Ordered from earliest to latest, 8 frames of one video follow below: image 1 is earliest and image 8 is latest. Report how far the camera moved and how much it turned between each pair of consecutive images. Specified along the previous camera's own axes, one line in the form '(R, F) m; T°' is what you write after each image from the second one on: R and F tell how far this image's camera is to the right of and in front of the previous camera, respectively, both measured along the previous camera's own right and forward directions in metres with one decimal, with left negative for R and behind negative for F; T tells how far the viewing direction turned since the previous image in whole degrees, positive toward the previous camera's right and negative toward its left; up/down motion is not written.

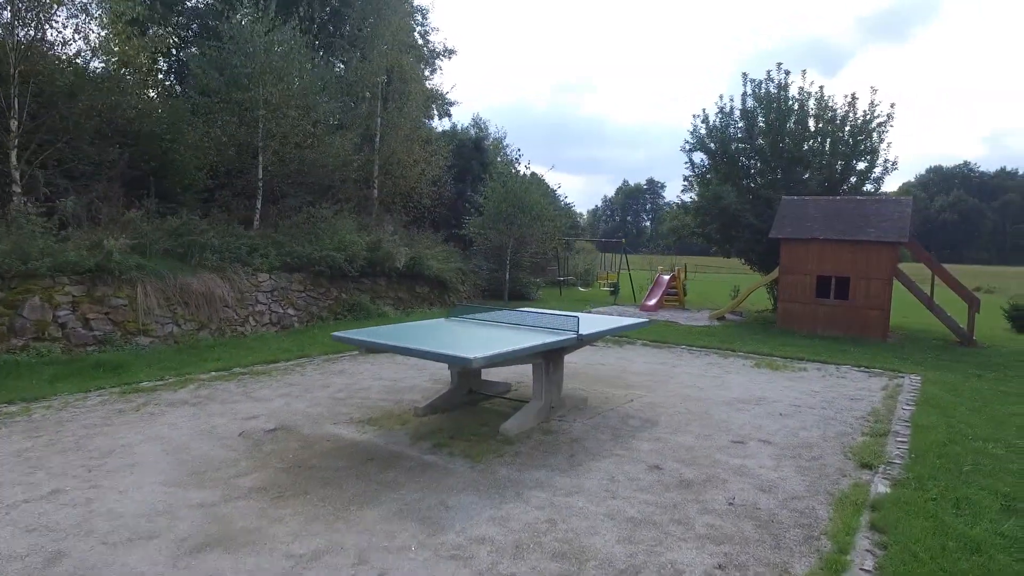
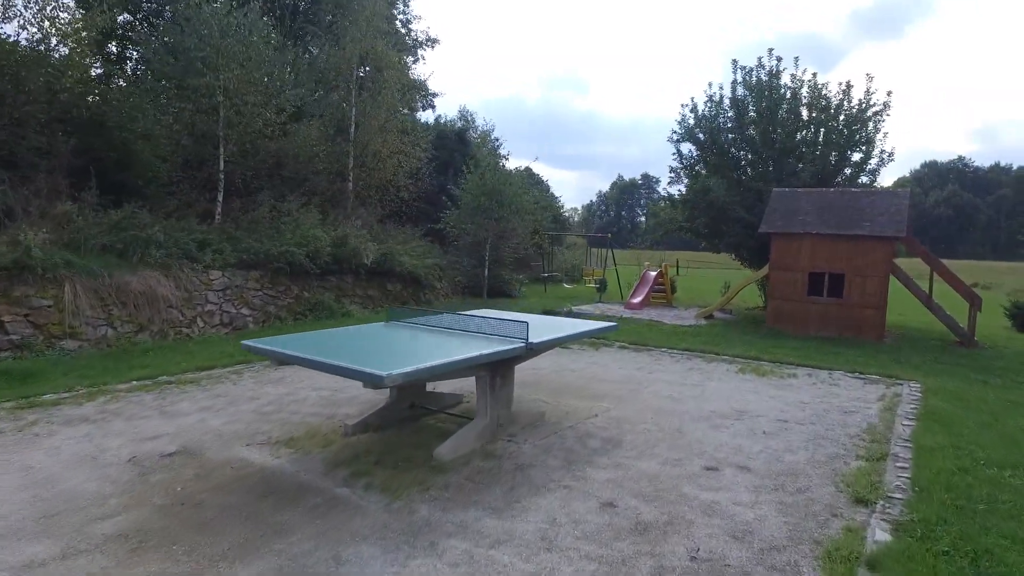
(+0.3, +0.7) m; 0°
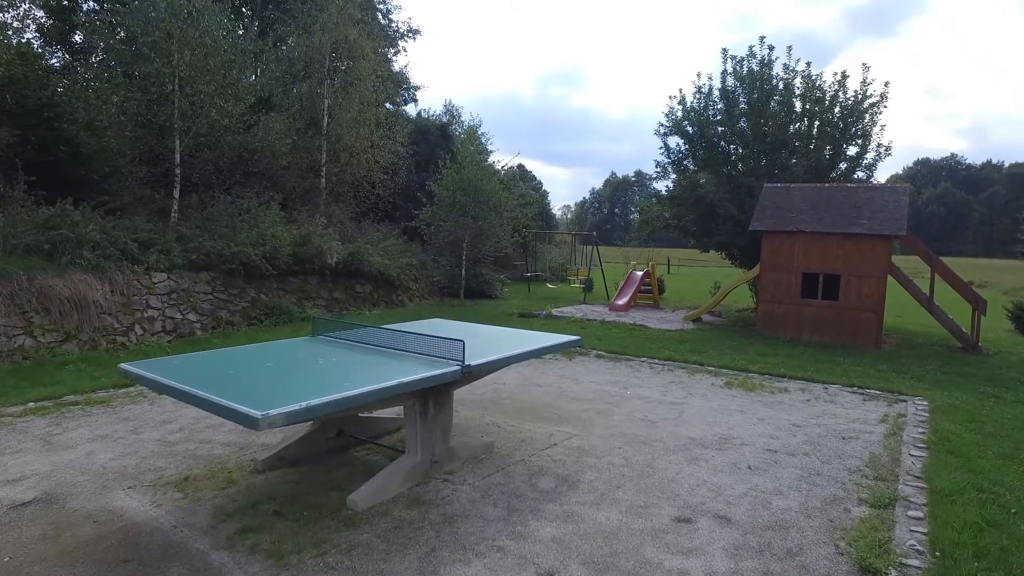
(+0.3, +0.8) m; 0°
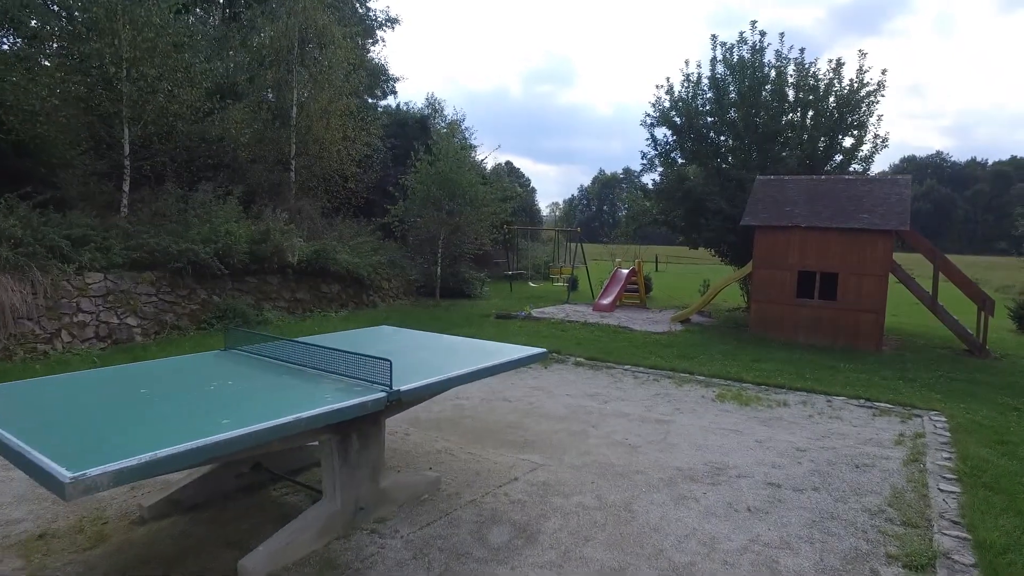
(+0.2, +0.8) m; +1°
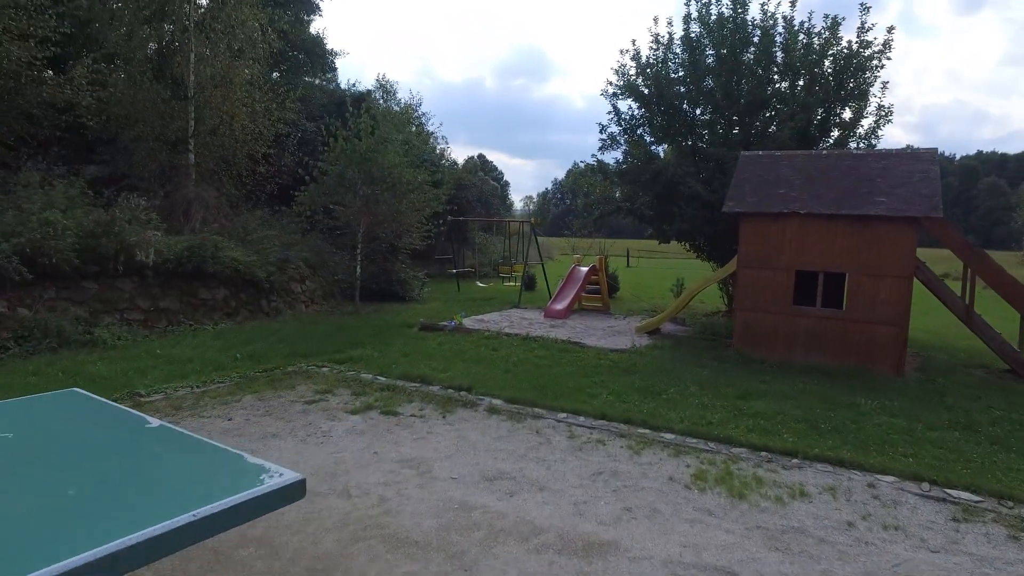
(+0.6, +2.4) m; +2°
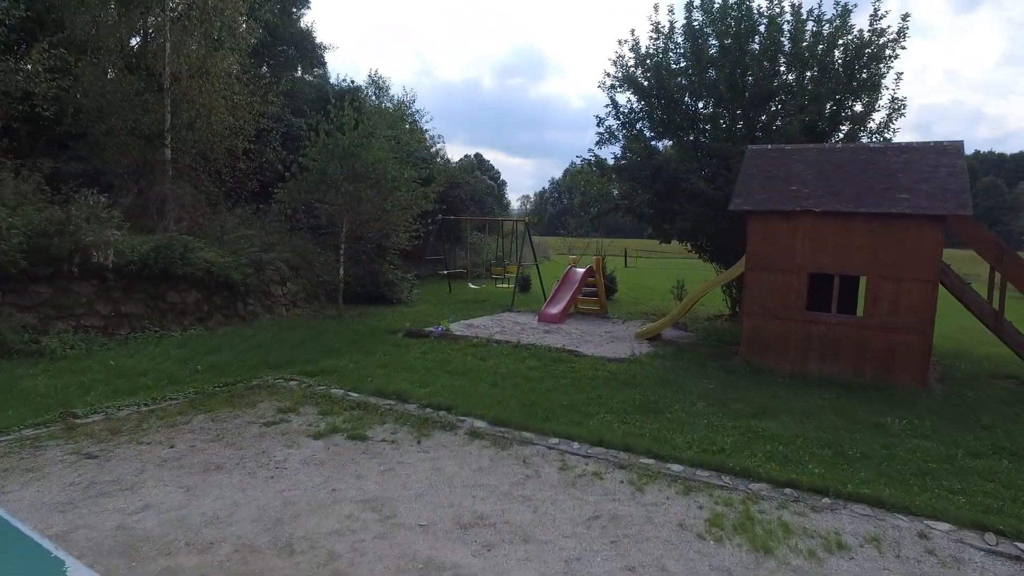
(+0.1, +0.6) m; 0°
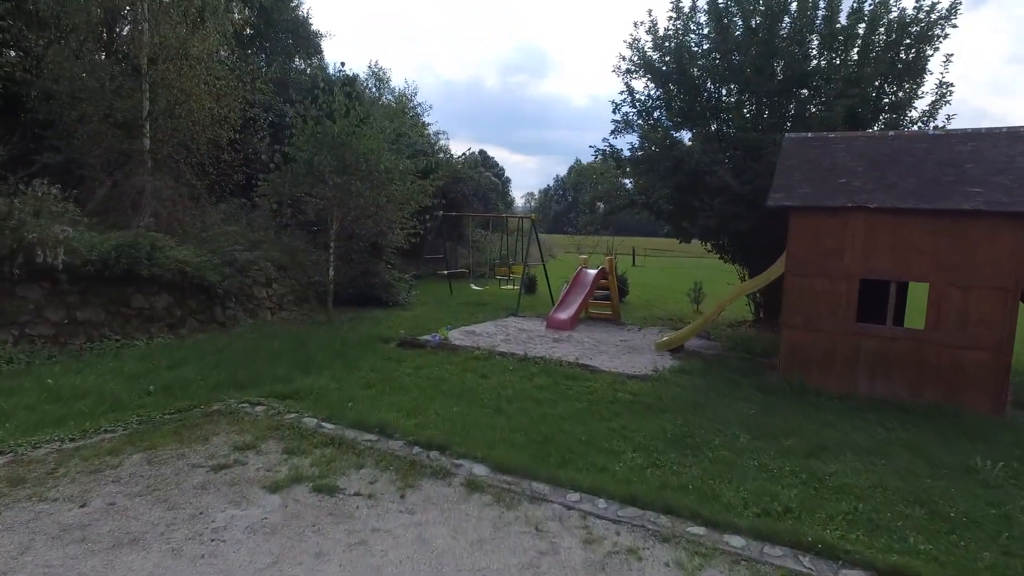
(0.0, +1.0) m; 0°
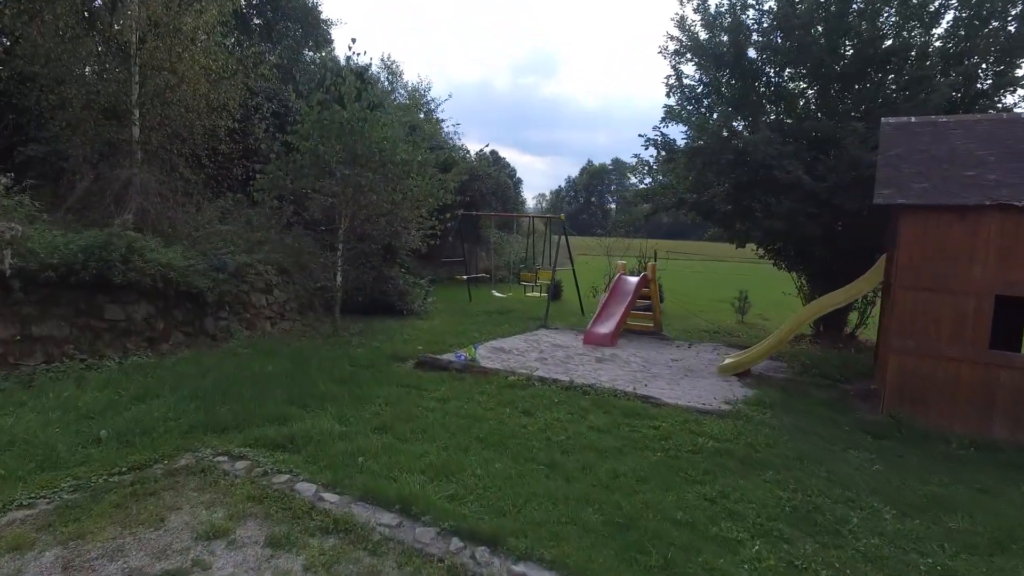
(-0.3, +1.3) m; -1°
